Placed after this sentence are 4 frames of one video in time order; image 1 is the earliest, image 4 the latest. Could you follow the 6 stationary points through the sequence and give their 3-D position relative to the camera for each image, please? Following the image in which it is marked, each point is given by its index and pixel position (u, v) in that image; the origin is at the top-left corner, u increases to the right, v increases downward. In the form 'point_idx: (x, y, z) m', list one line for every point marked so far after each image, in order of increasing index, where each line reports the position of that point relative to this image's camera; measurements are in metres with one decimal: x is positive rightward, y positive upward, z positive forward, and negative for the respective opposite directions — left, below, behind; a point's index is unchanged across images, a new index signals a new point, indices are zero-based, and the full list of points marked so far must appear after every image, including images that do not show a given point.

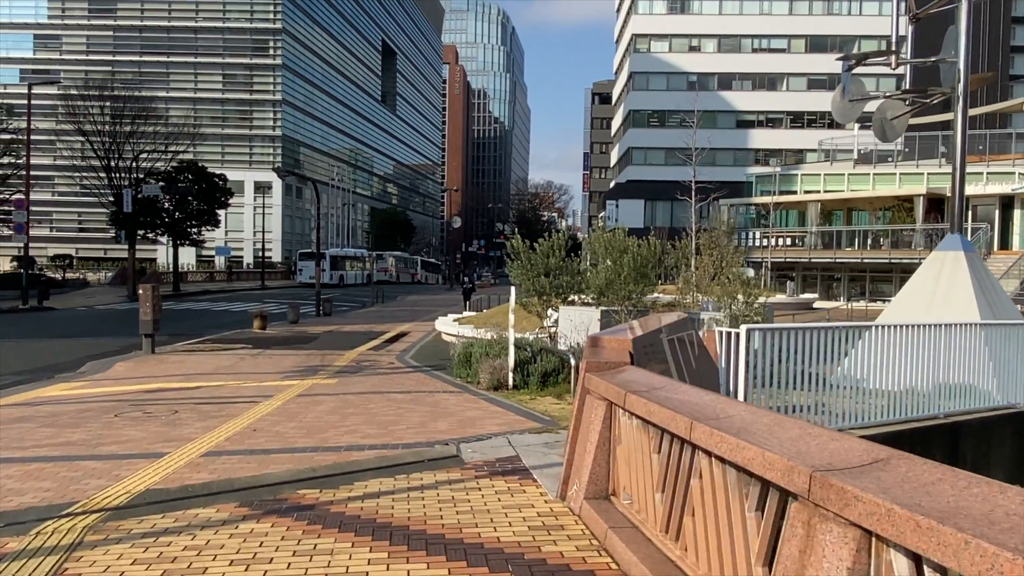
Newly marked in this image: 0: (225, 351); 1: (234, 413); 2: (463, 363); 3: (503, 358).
0: (-6.9, -1.6, +19.8) m
1: (-3.4, -1.5, +10.0) m
2: (-0.8, -1.2, +13.3) m
3: (-0.1, -1.1, +12.4) m
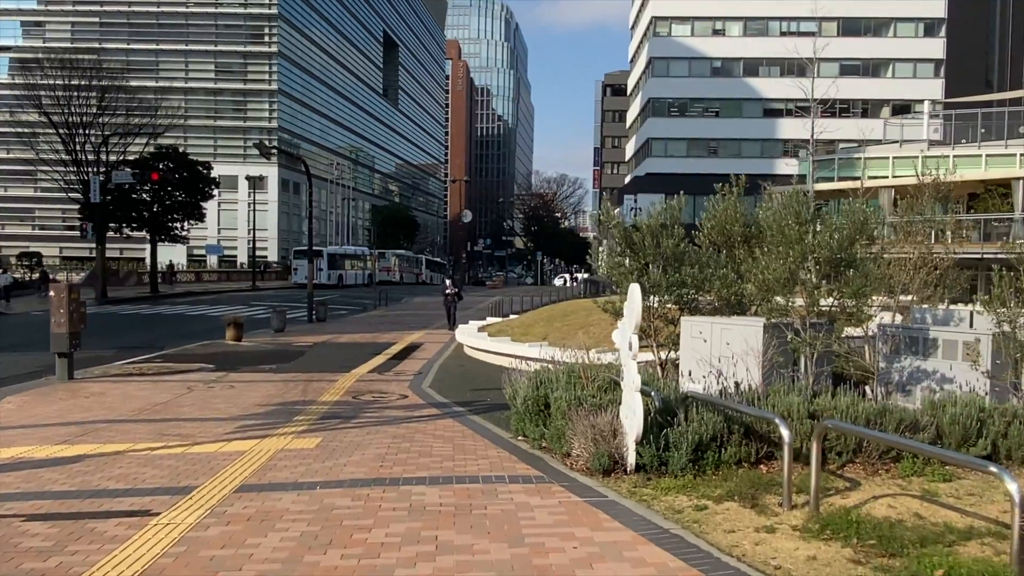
0: (-5.9, -1.6, +14.3) m
1: (-2.4, -1.5, +4.6) m
2: (+0.2, -1.2, +7.8) m
3: (+0.8, -1.0, +6.9) m
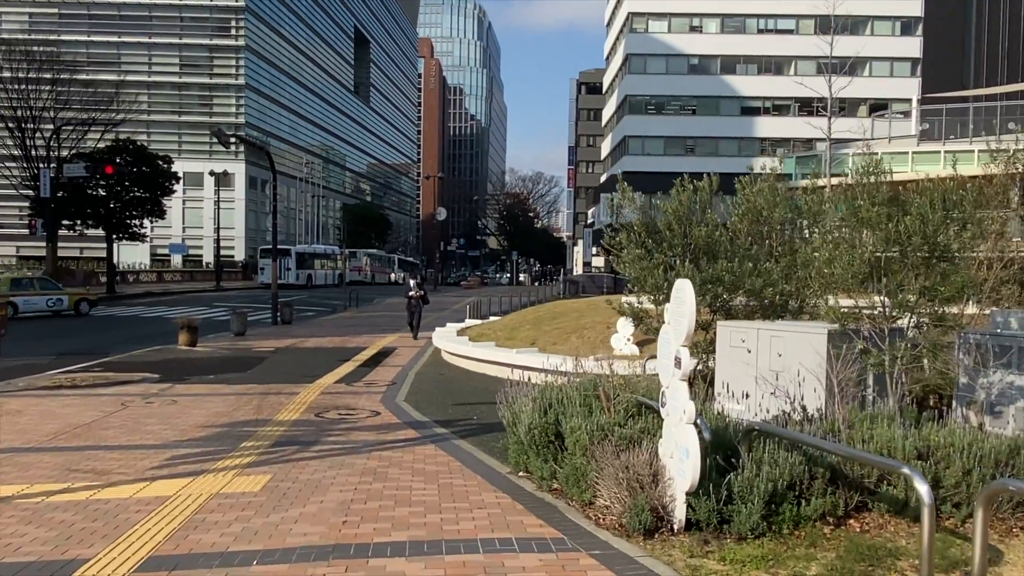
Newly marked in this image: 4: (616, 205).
0: (-6.1, -1.5, +12.5) m
1: (-2.3, -1.5, +2.8) m
2: (+0.2, -1.2, +6.2) m
3: (+0.9, -1.0, +5.3) m
4: (+1.0, +0.8, +8.2) m
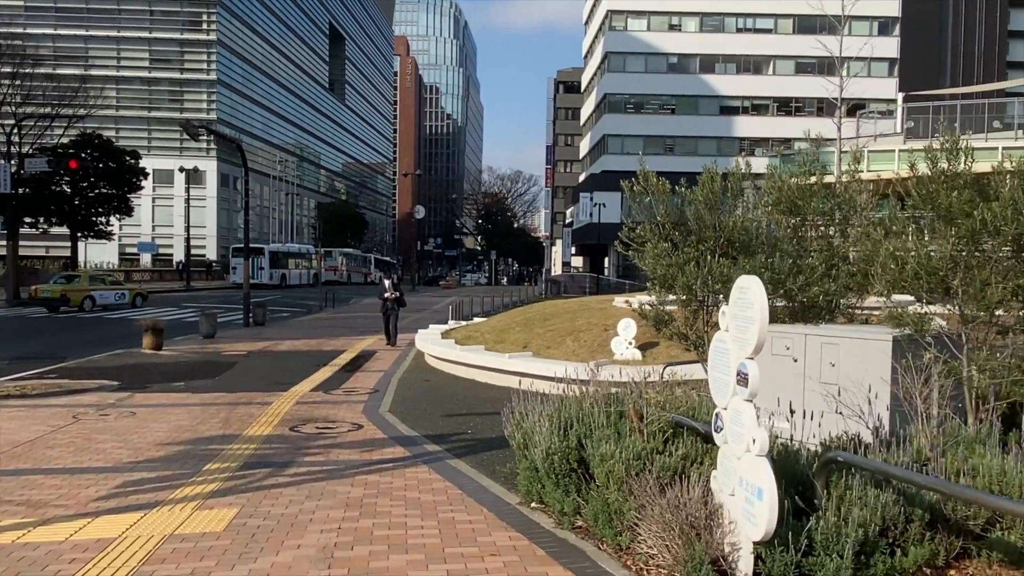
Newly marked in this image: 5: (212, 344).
0: (-6.2, -1.5, +11.3) m
1: (-2.1, -1.5, +1.8) m
2: (+0.3, -1.2, +5.2) m
3: (+1.0, -1.0, +4.3) m
4: (+1.0, +0.8, +7.2) m
5: (-6.9, -1.3, +19.1) m
